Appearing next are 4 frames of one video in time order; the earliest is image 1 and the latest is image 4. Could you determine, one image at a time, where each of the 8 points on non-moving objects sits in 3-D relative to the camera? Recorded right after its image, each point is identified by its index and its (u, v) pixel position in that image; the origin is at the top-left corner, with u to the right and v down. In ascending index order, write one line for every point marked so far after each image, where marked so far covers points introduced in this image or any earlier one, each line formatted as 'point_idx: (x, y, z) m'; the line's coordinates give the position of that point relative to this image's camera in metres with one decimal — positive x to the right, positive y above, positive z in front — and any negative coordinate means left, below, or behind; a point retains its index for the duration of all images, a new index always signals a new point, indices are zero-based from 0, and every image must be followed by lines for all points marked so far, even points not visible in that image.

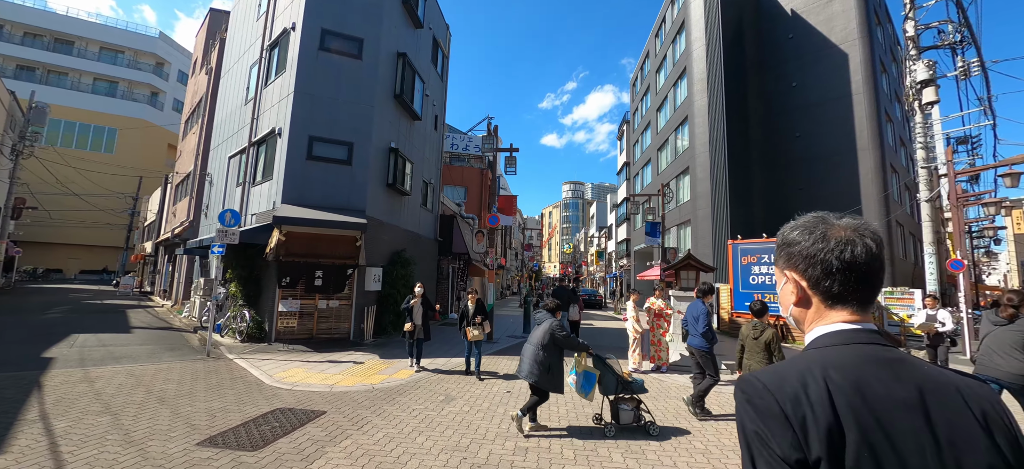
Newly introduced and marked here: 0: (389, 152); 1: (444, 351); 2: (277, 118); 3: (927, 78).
0: (-3.7, +2.5, +12.4) m
1: (-1.6, -2.9, +10.2) m
2: (-6.6, +3.3, +11.5) m
3: (+13.4, +5.0, +13.2) m
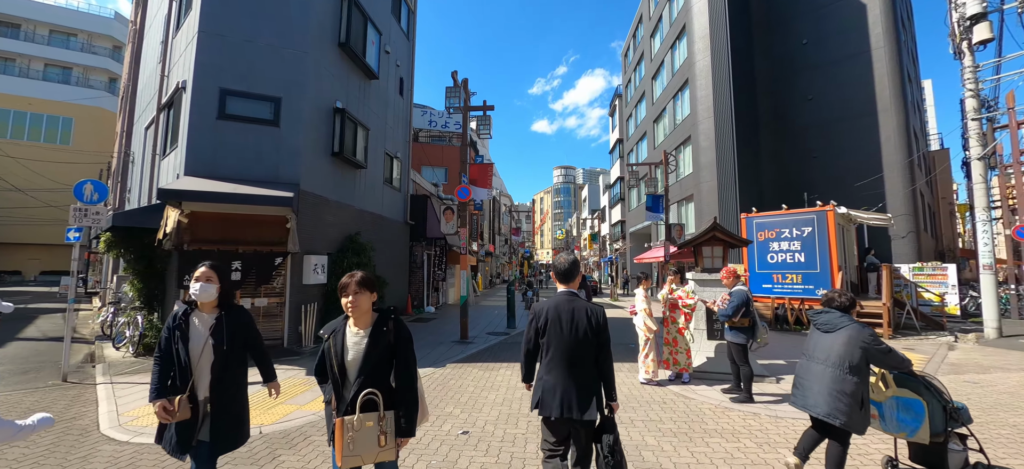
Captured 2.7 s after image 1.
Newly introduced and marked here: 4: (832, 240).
0: (-4.4, +3.0, +10.1) m
1: (-2.1, -2.4, +8.0) m
2: (-7.3, +3.7, +9.0) m
3: (+12.7, +6.0, +11.0) m
4: (+9.6, -0.2, +12.2) m
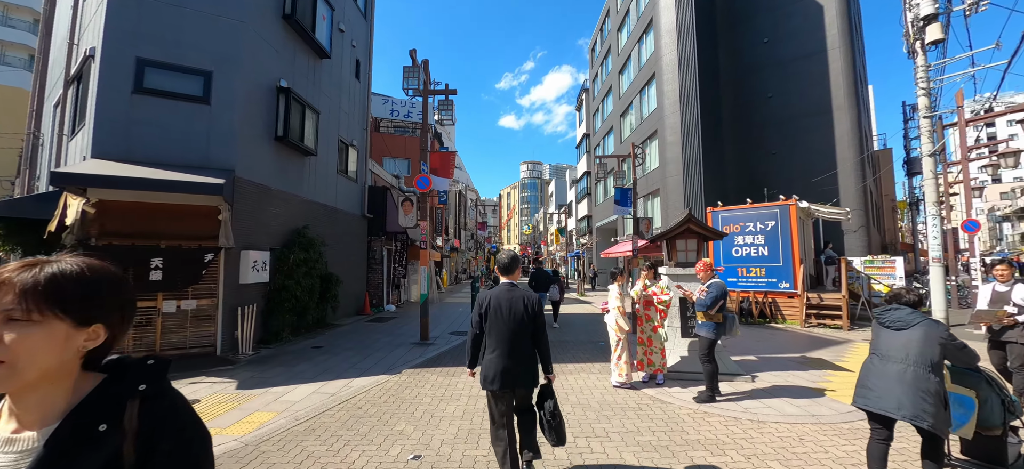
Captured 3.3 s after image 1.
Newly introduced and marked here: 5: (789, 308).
0: (-5.2, +3.2, +9.1) m
1: (-2.7, -2.3, +7.3) m
2: (-8.0, +3.8, +7.8) m
3: (+11.7, +6.2, +11.4) m
4: (+8.5, 0.0, +12.3) m
5: (+8.4, -2.2, +12.4) m
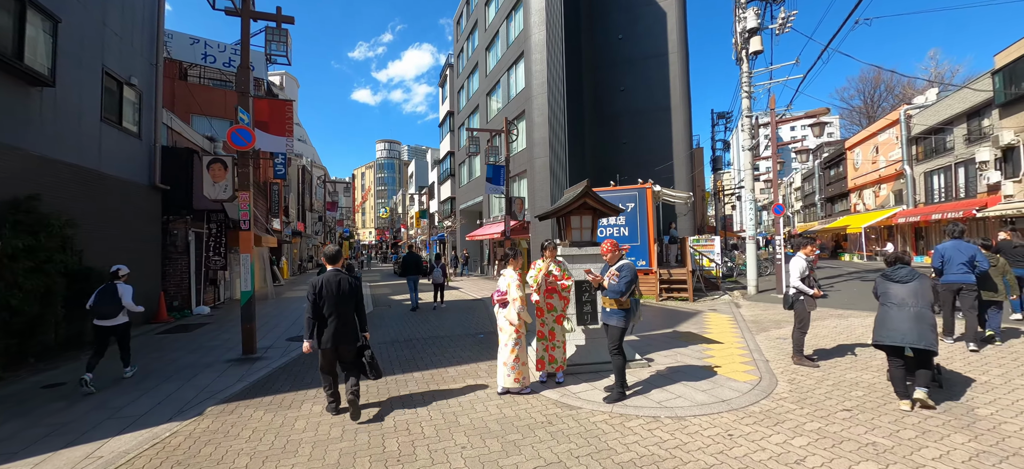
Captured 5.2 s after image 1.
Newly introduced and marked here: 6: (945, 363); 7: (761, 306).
0: (-7.4, +3.5, +5.4) m
1: (-4.4, -2.0, +4.7) m
2: (-9.6, +4.1, +3.2) m
3: (+7.8, +6.8, +13.1) m
4: (+4.5, +0.6, +13.2) m
5: (+4.3, -1.6, +13.3) m
6: (+5.6, -1.7, +5.3) m
7: (+6.7, -1.9, +10.9) m
